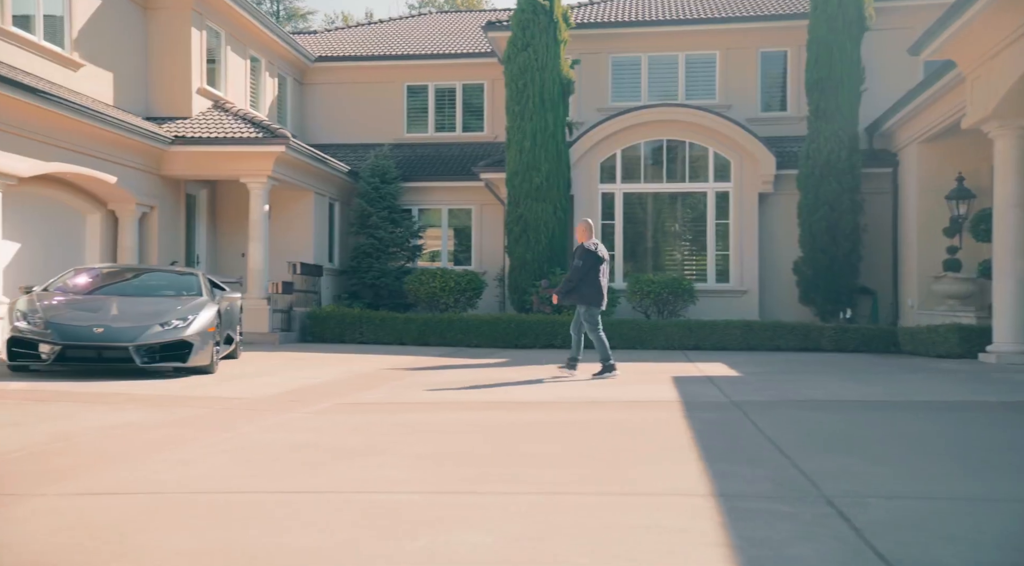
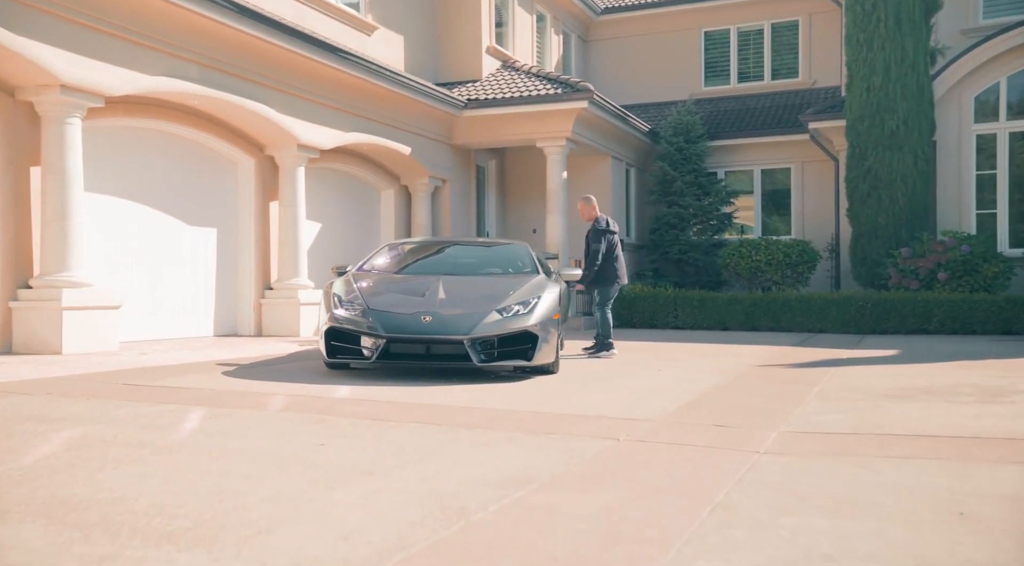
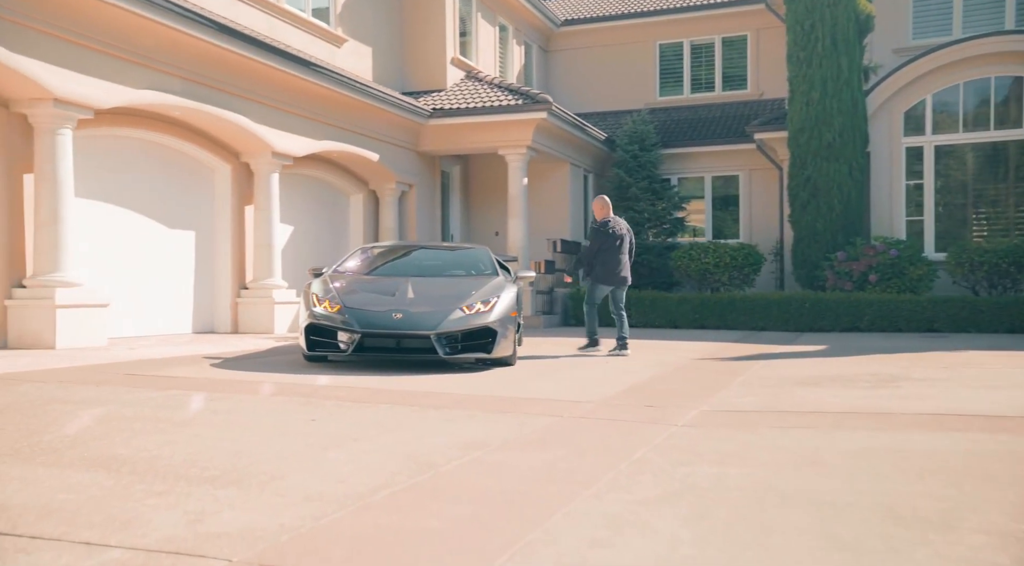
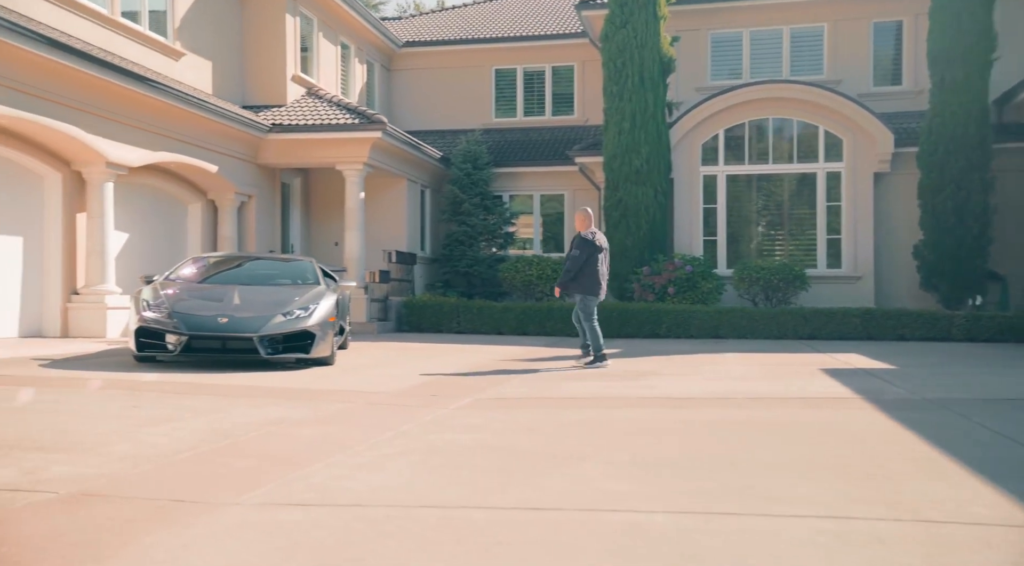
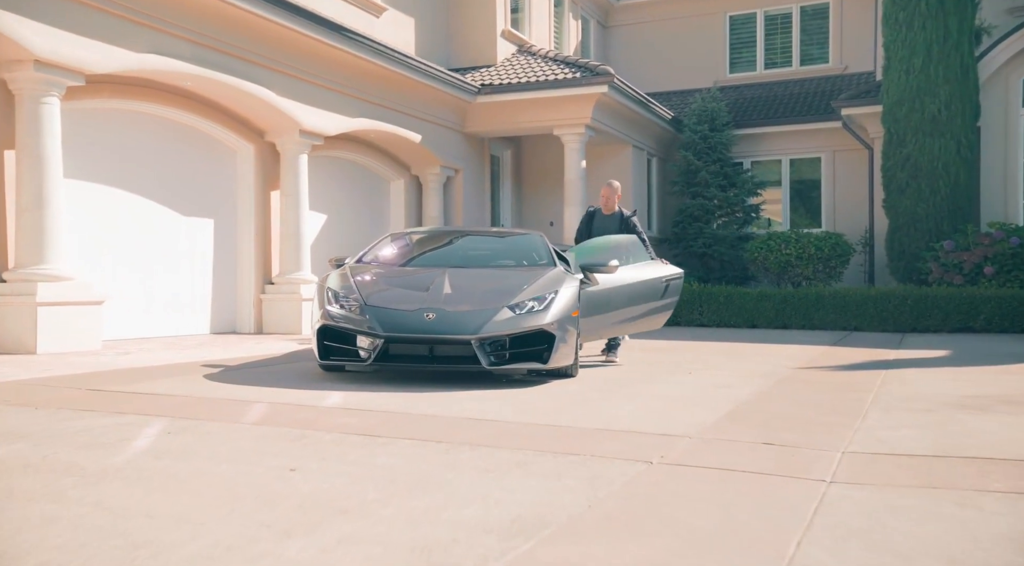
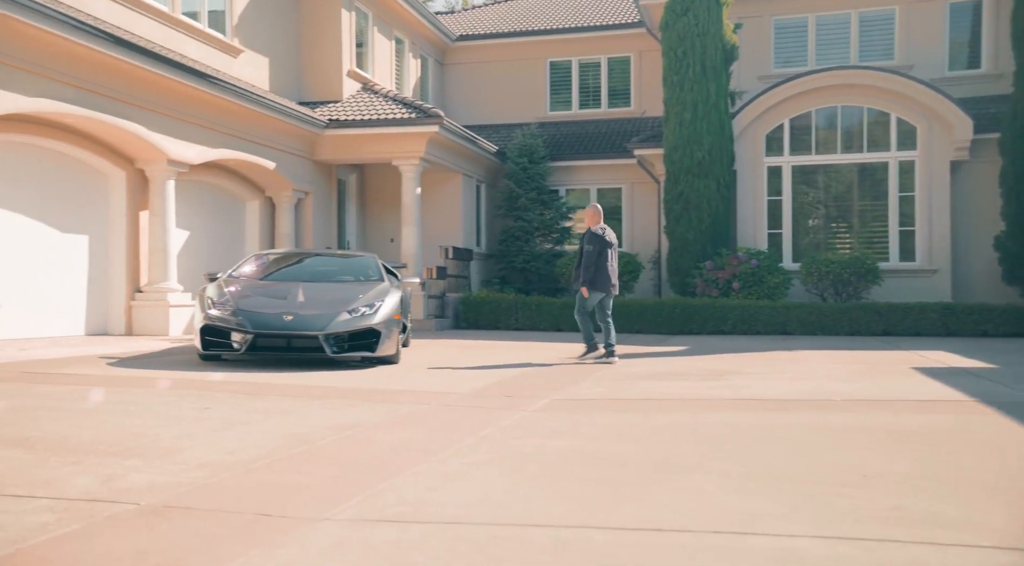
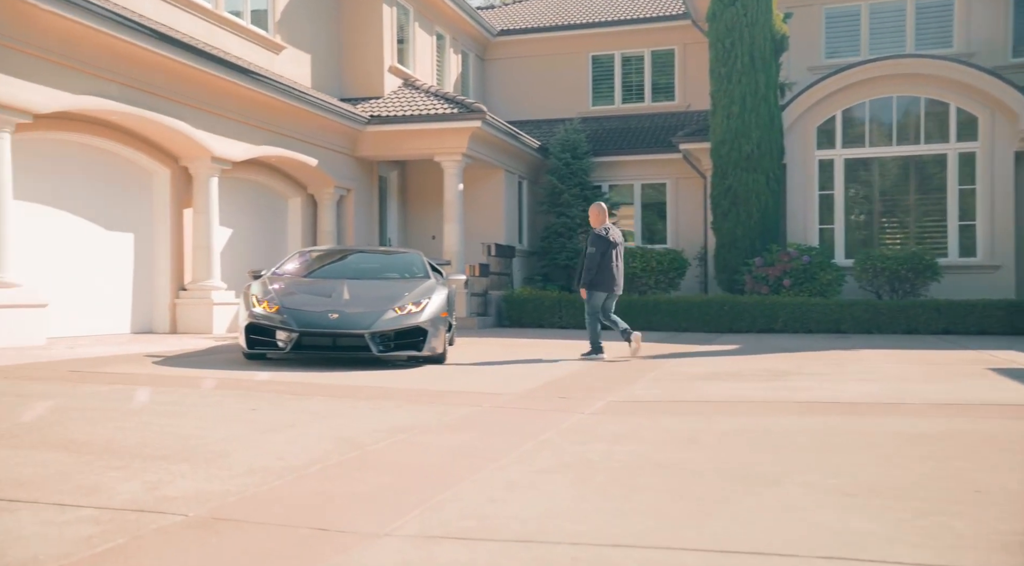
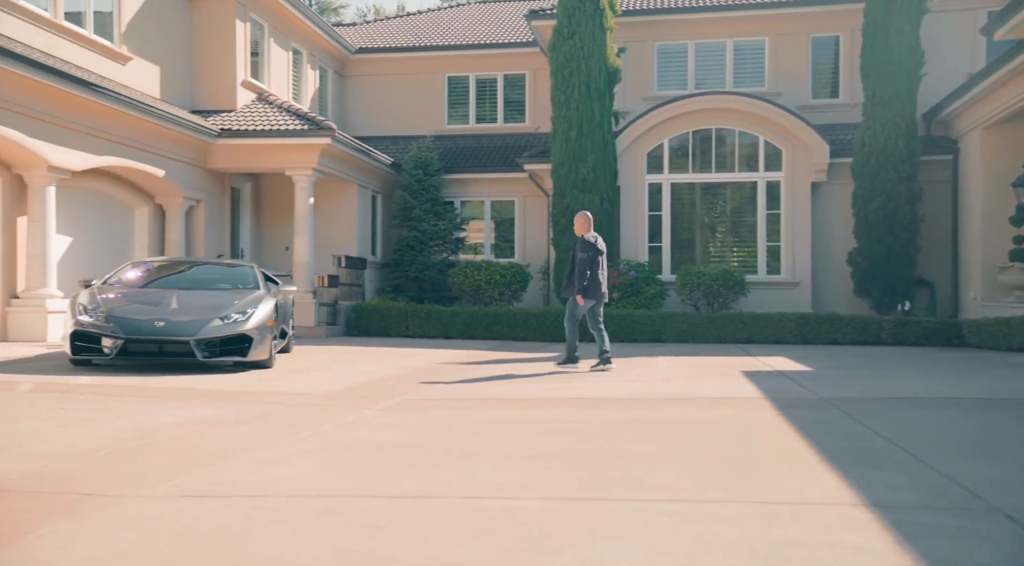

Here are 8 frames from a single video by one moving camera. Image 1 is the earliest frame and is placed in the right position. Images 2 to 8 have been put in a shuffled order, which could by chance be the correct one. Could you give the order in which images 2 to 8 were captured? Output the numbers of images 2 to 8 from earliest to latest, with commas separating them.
8, 4, 6, 7, 3, 2, 5
